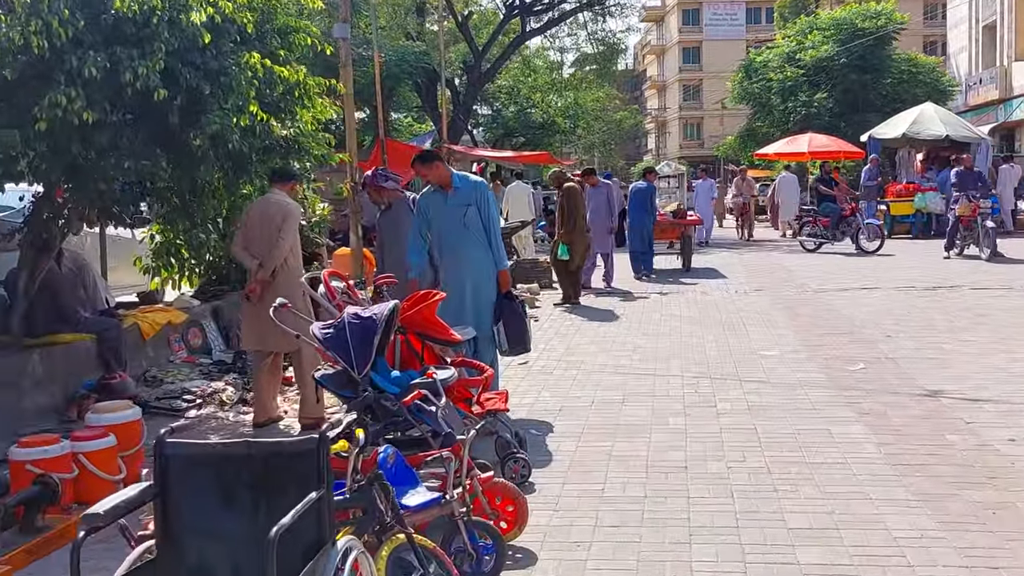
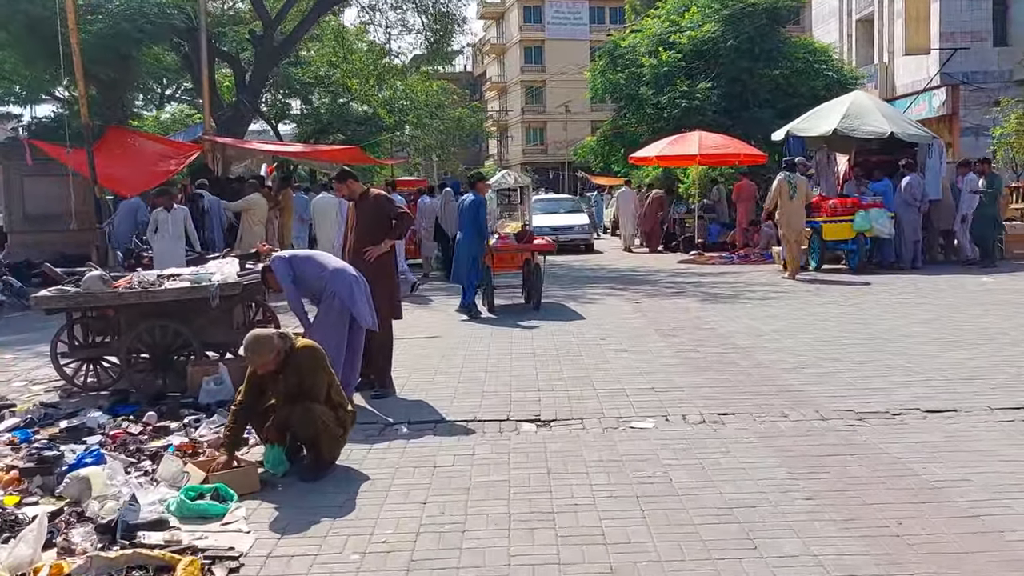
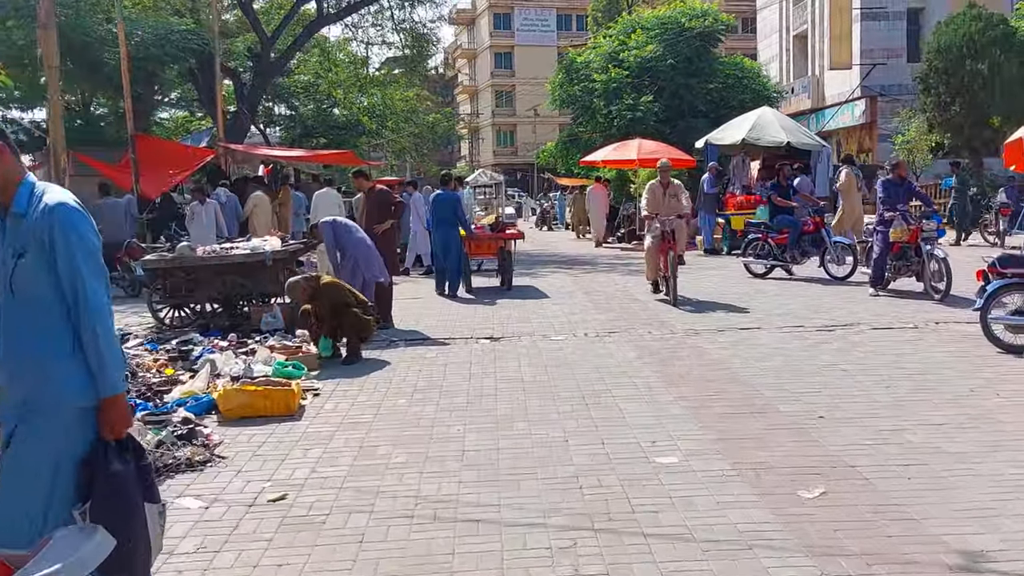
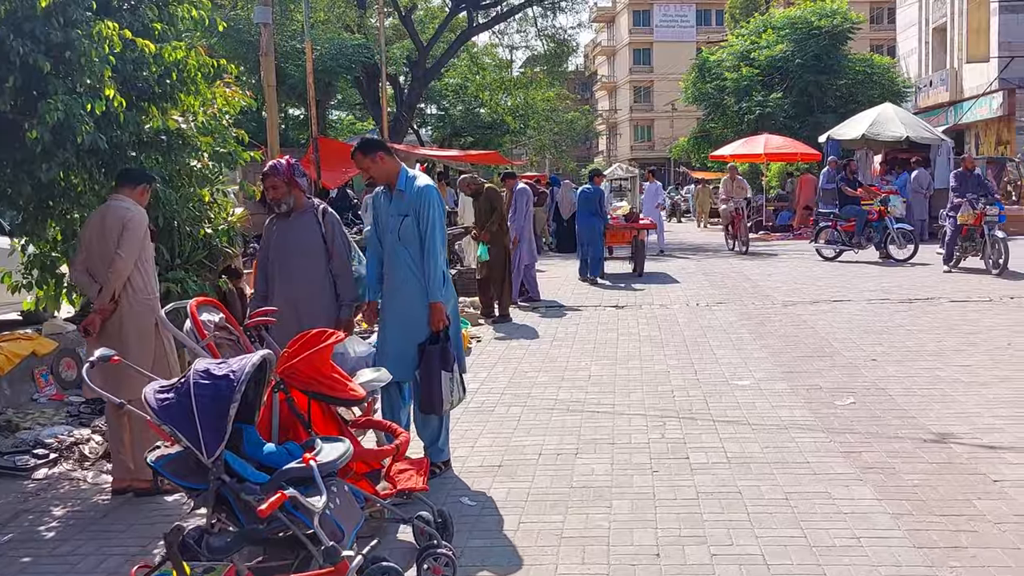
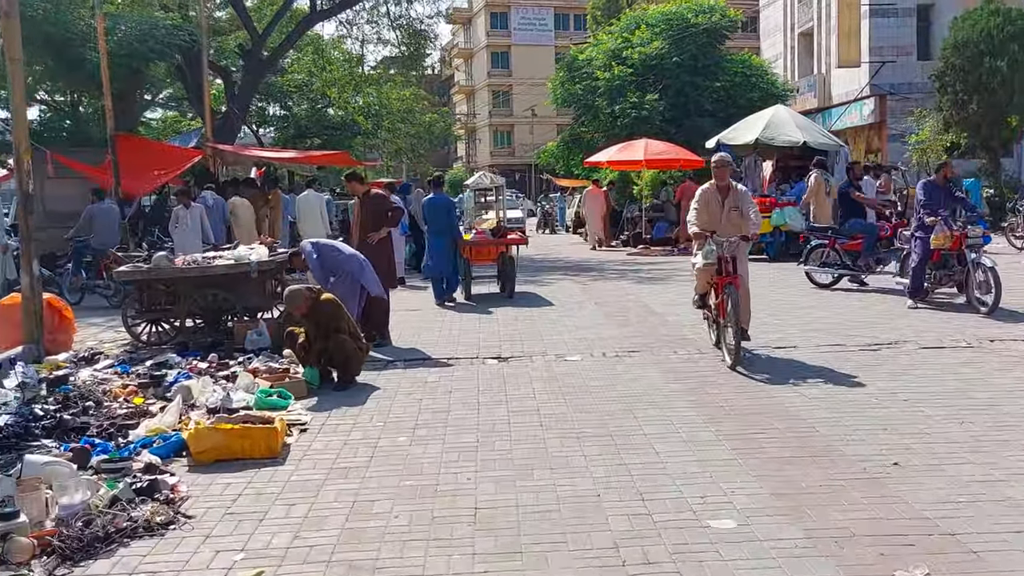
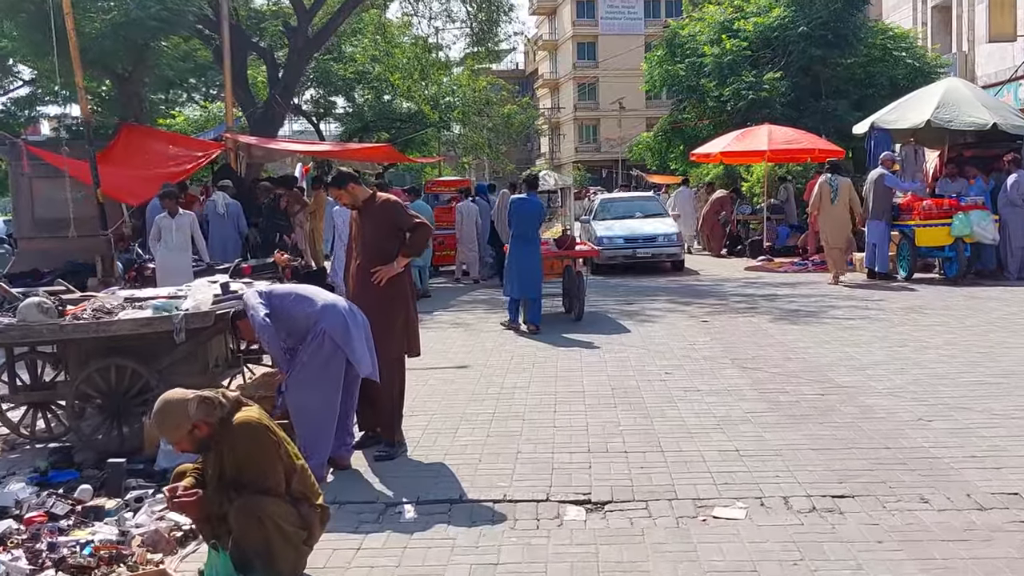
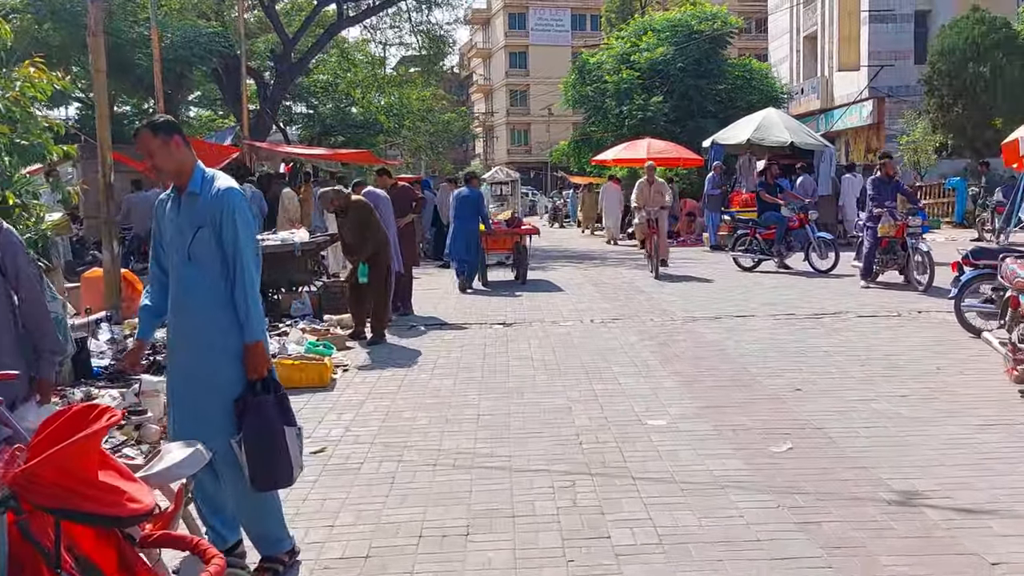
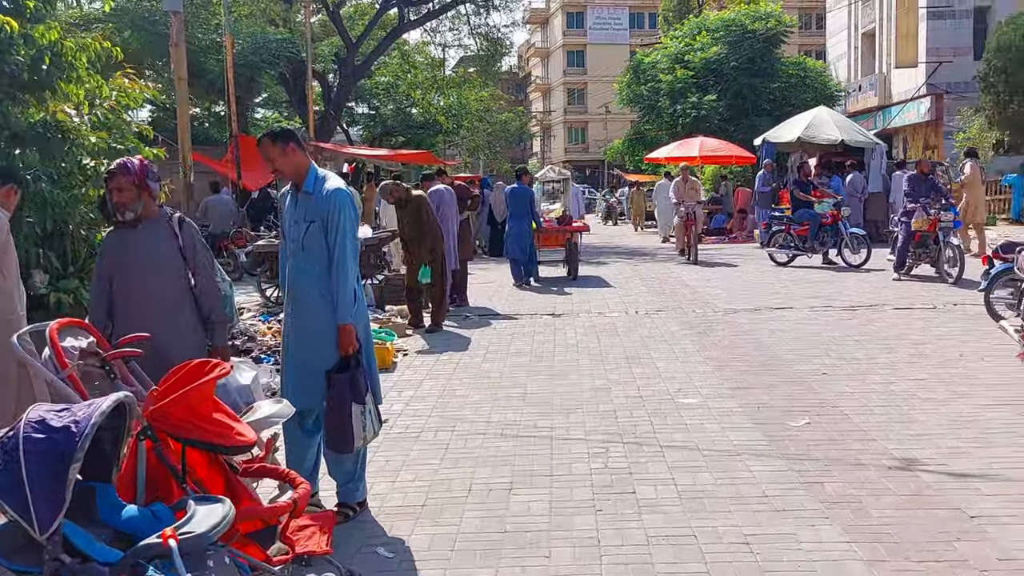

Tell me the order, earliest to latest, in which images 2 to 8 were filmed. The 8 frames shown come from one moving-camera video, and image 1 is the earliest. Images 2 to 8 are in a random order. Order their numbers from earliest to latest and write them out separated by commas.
4, 8, 7, 3, 5, 2, 6
